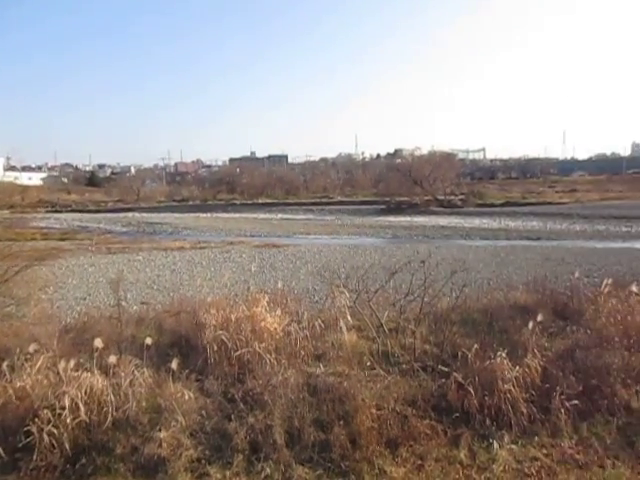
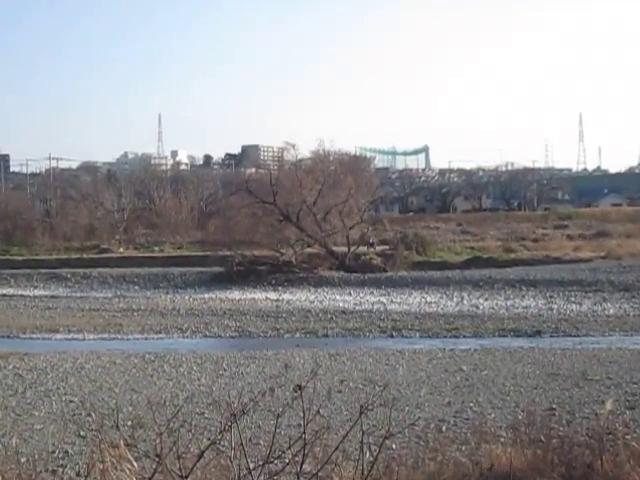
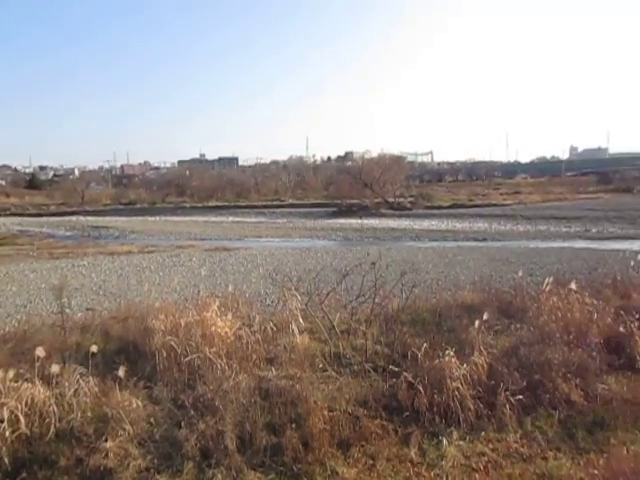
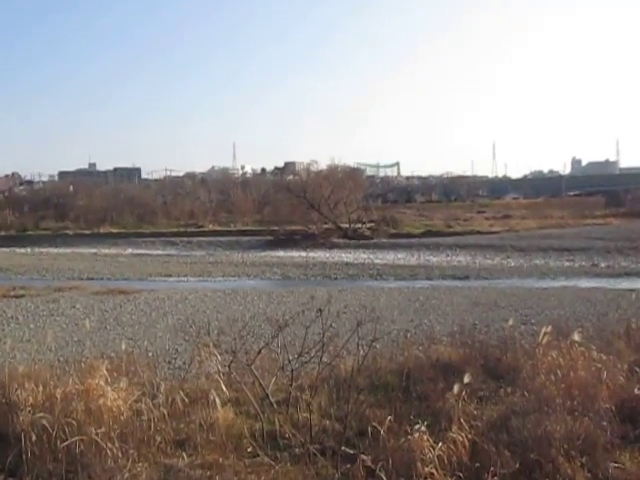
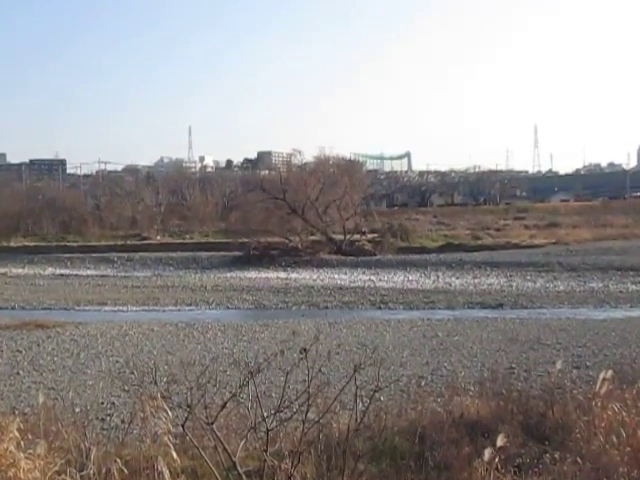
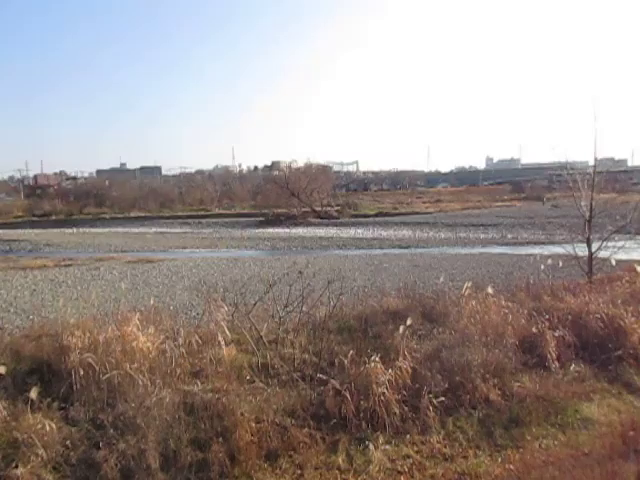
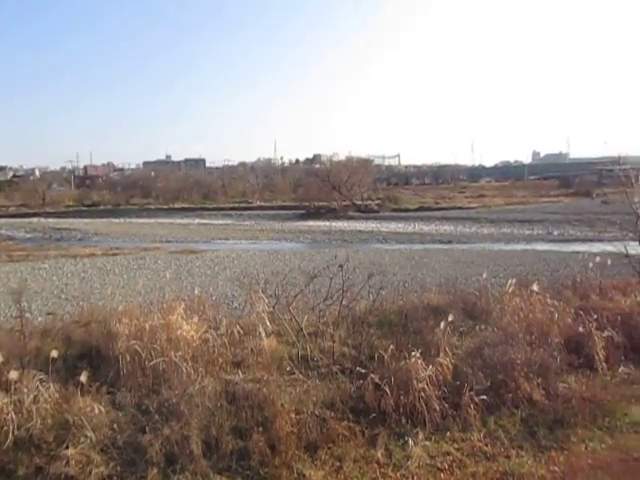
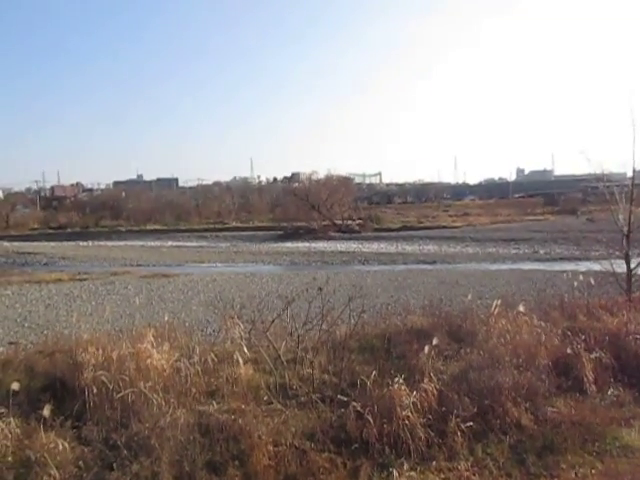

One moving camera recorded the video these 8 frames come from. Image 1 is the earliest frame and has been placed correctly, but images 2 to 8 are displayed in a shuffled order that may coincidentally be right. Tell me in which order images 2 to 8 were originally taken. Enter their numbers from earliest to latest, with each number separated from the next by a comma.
3, 7, 6, 8, 4, 5, 2
